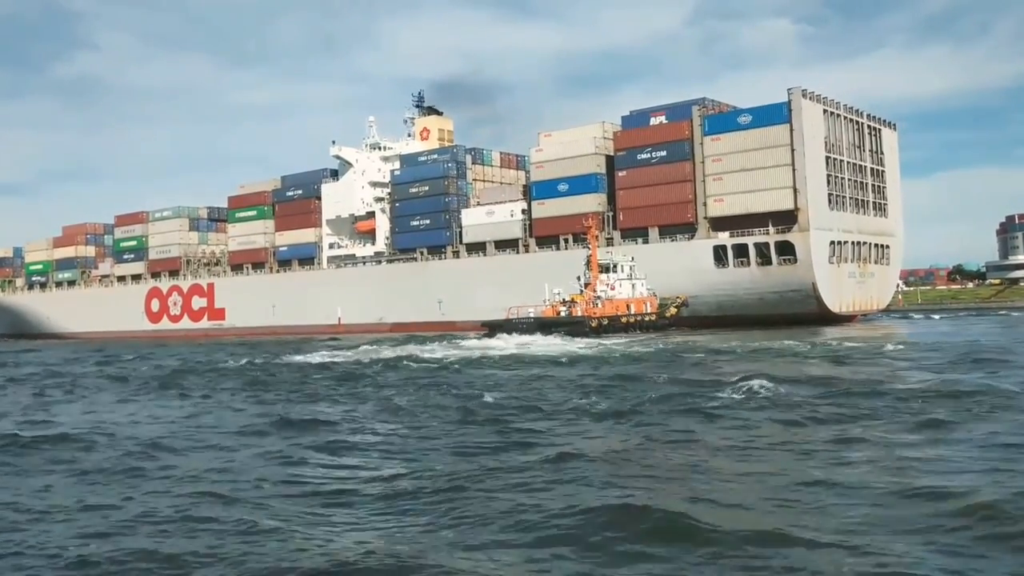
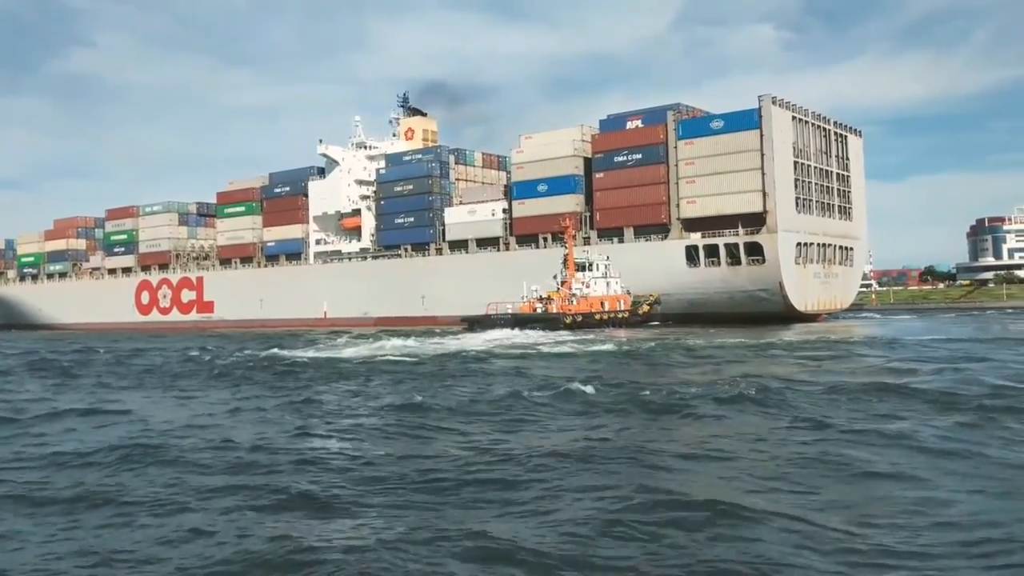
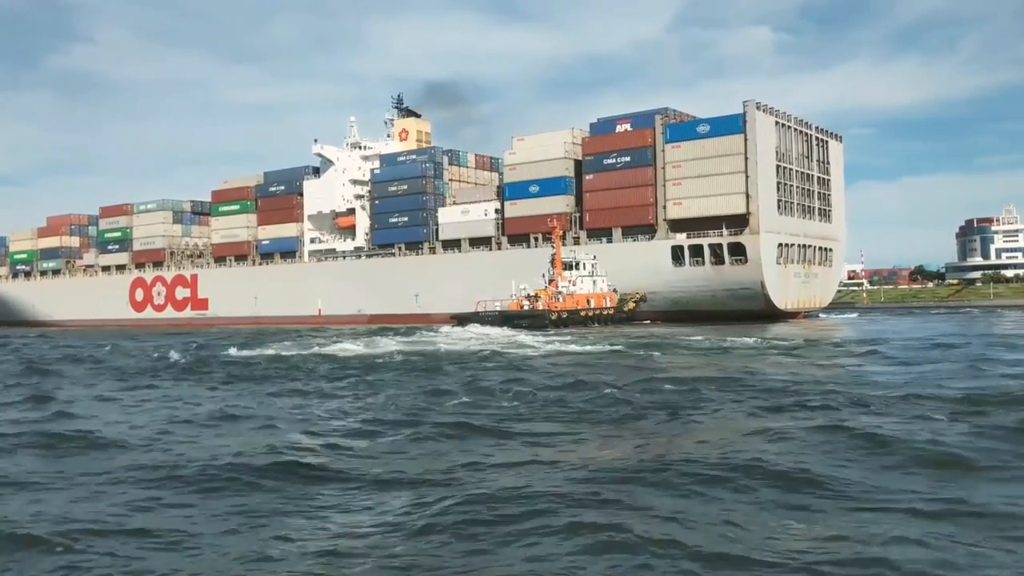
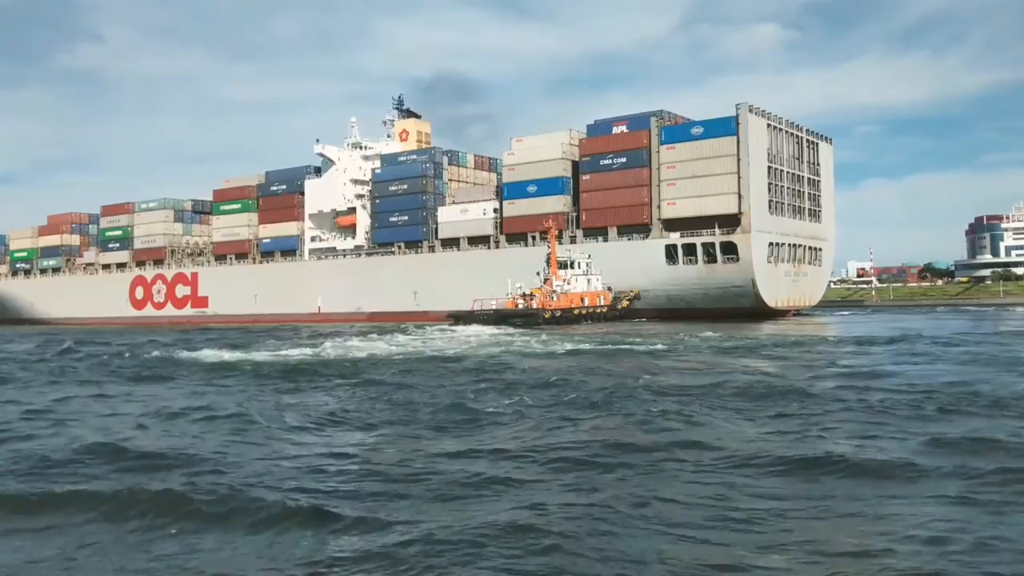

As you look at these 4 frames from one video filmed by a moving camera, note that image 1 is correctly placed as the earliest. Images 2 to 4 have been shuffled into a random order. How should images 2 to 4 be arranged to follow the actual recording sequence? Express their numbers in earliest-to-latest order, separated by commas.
2, 3, 4
